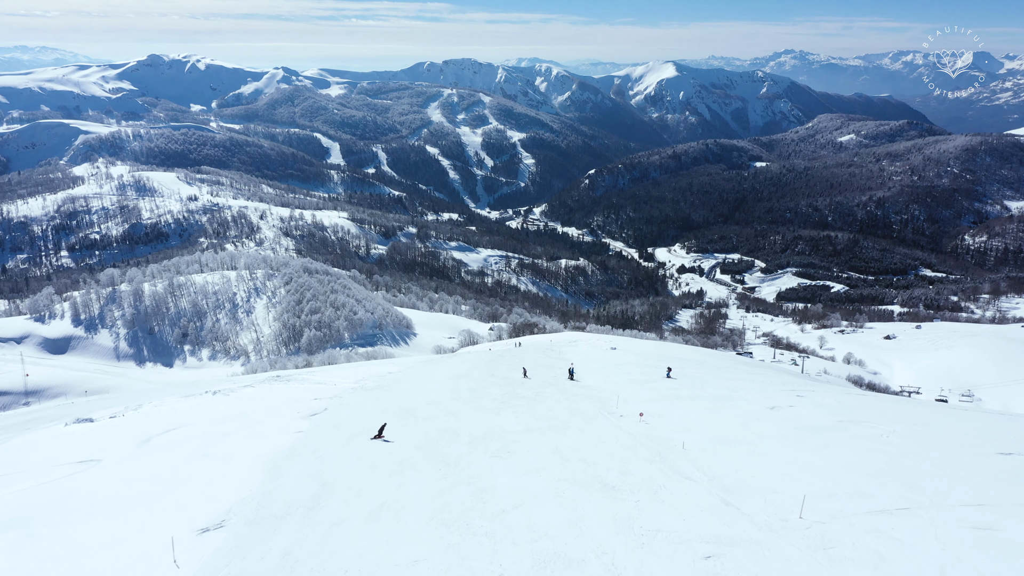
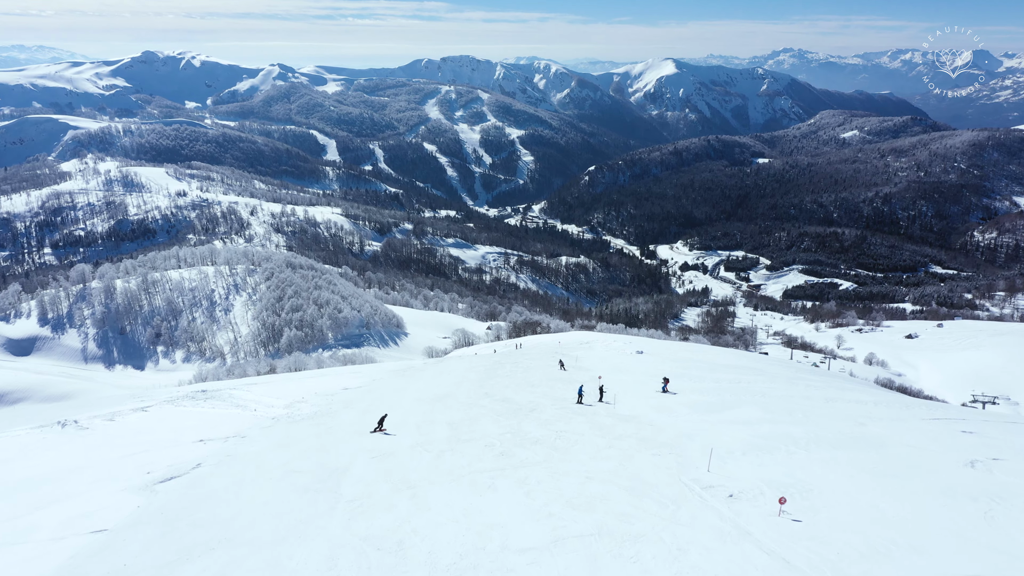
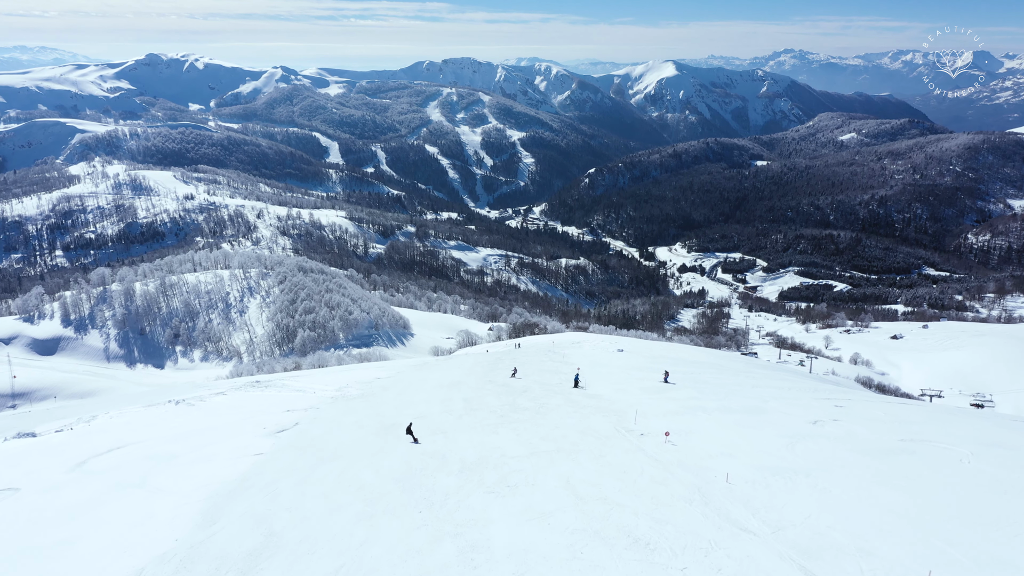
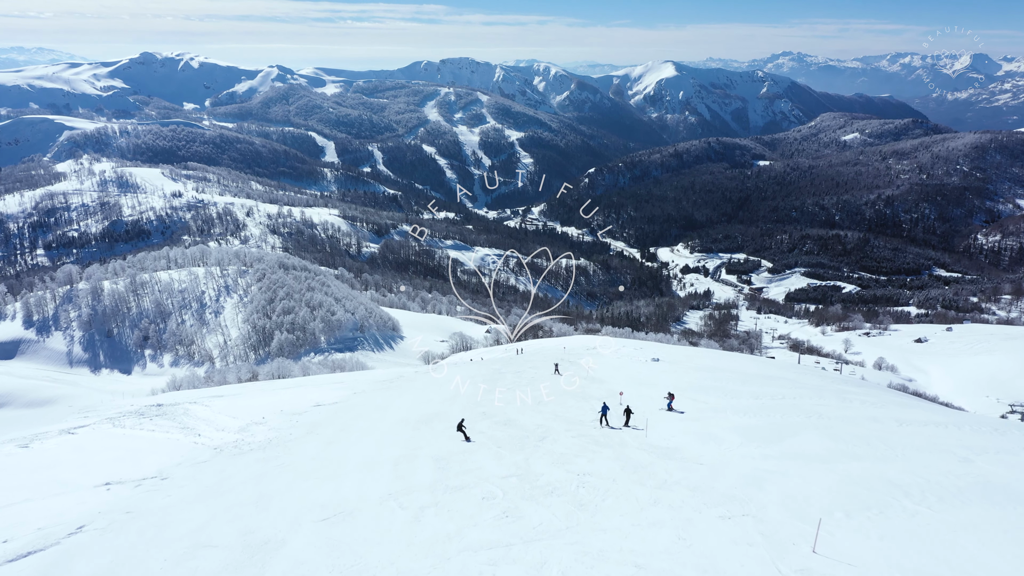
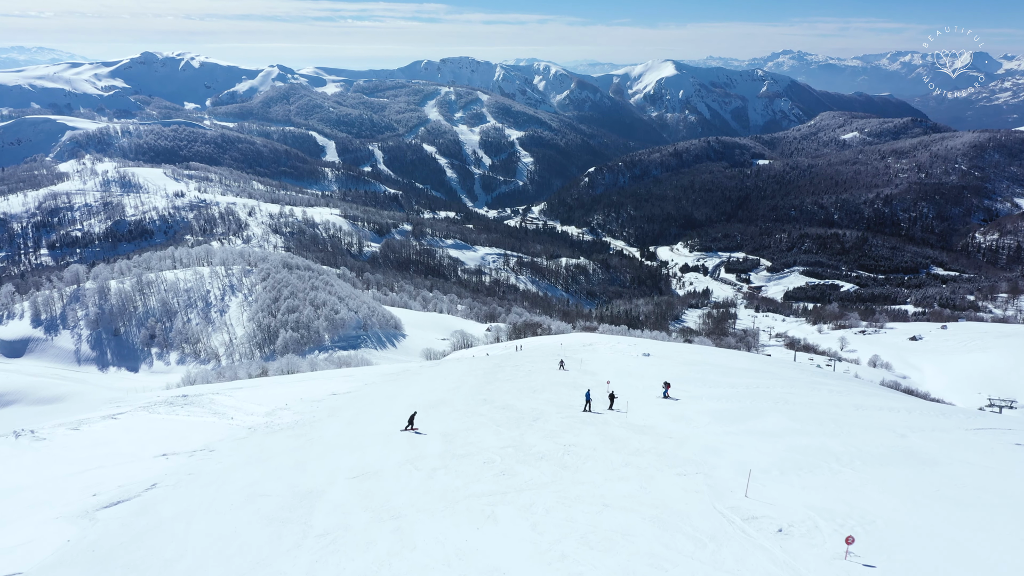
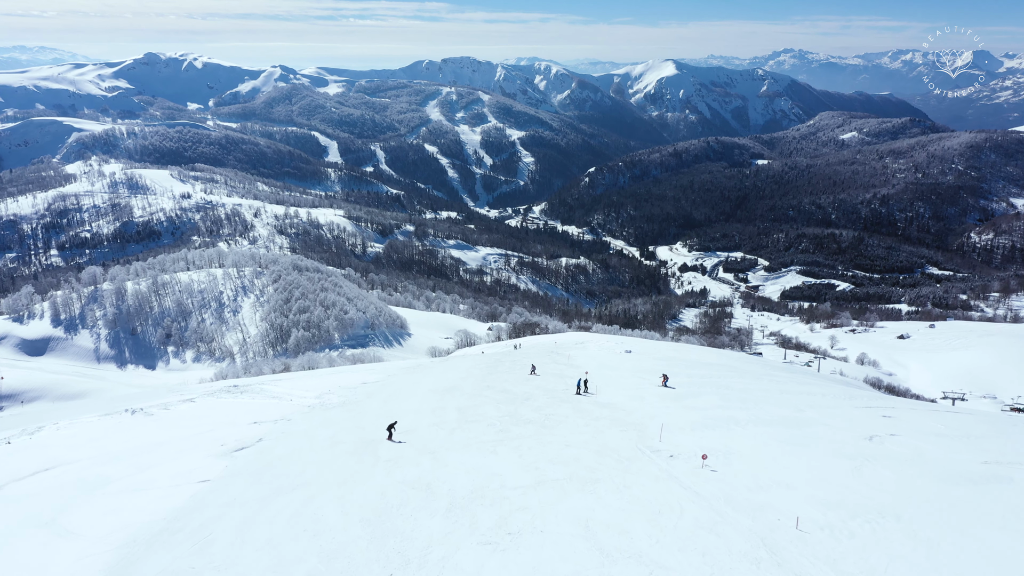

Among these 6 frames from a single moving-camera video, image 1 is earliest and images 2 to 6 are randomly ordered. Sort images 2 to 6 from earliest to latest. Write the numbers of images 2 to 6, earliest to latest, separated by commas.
3, 6, 2, 5, 4
